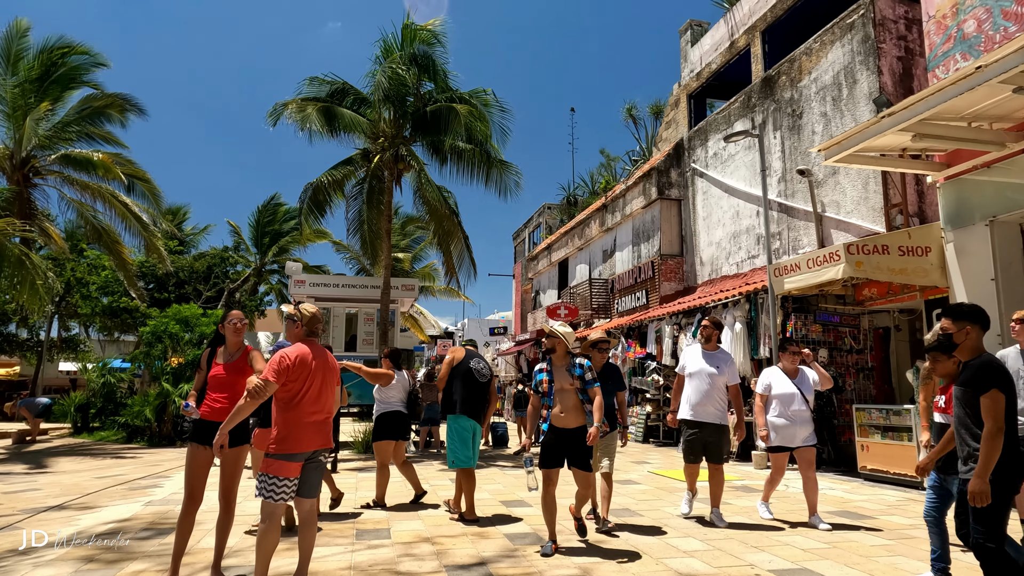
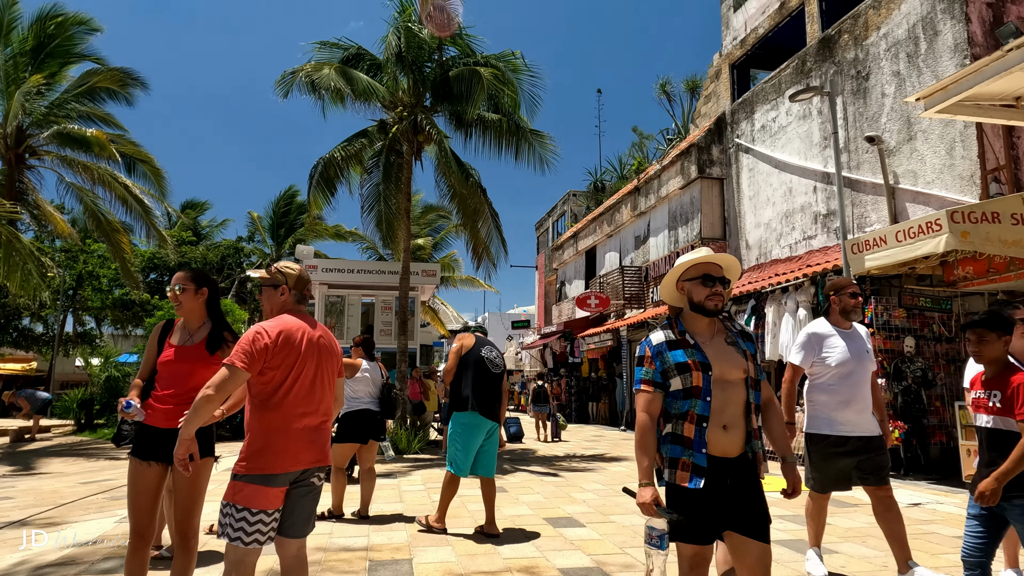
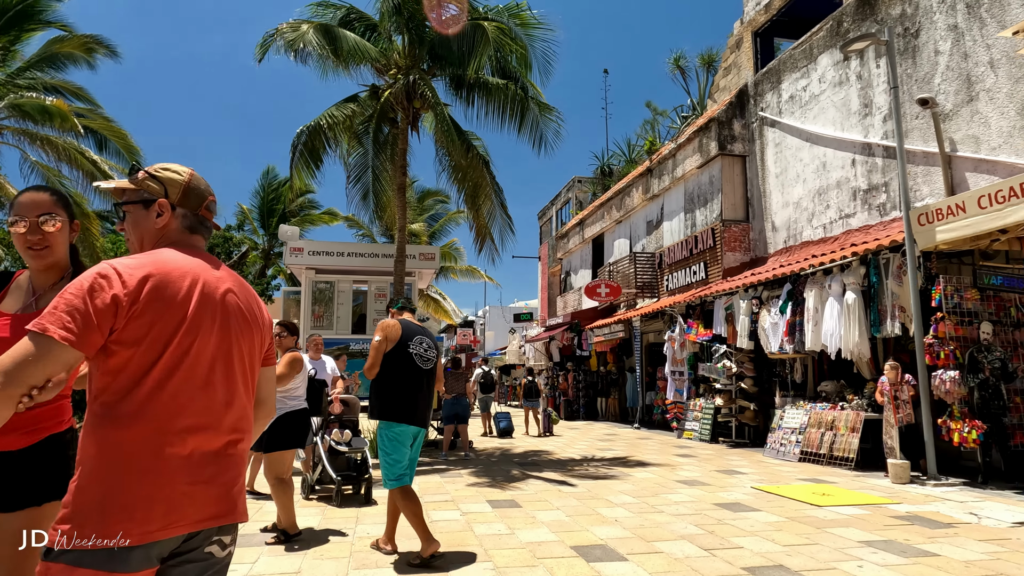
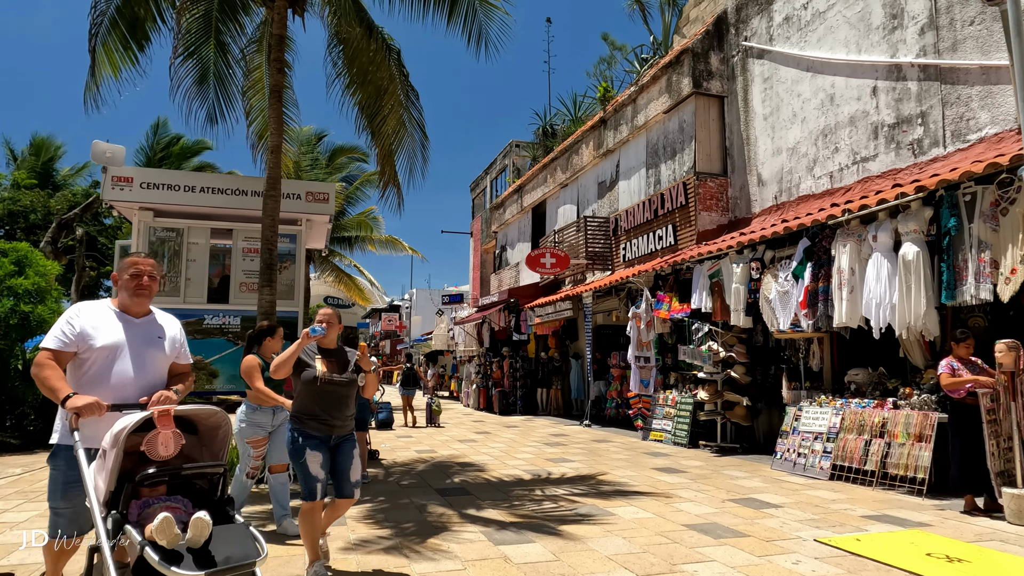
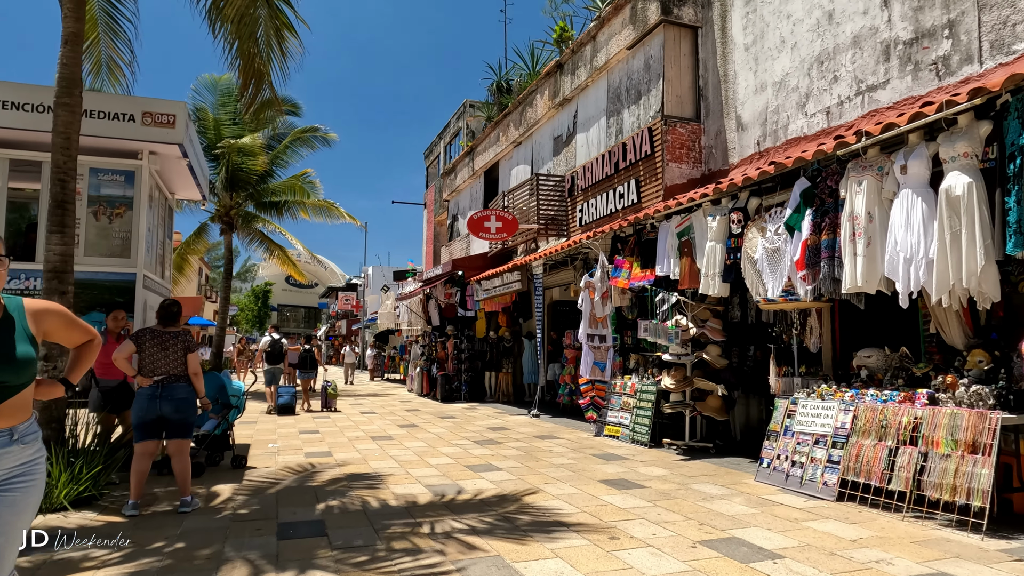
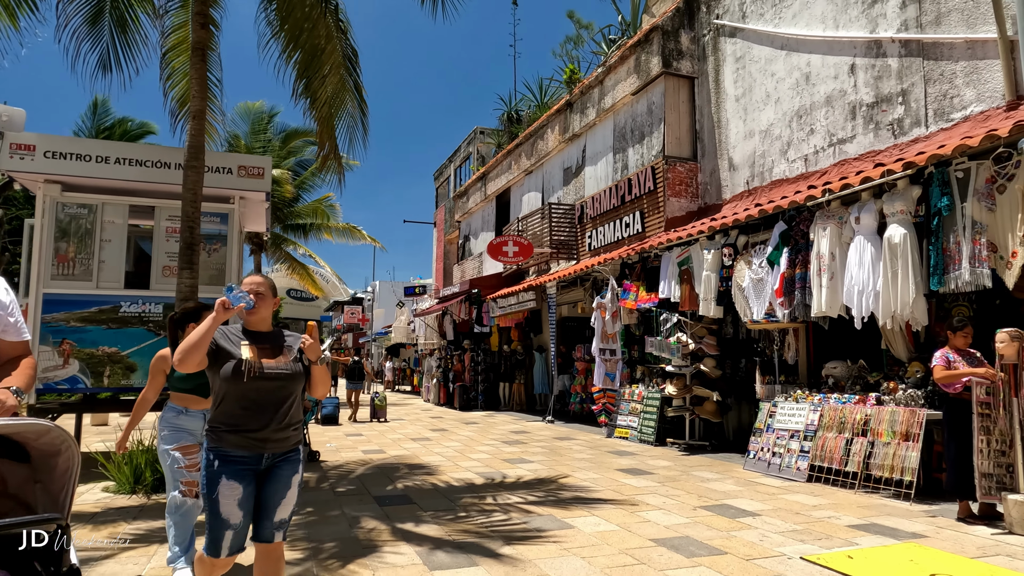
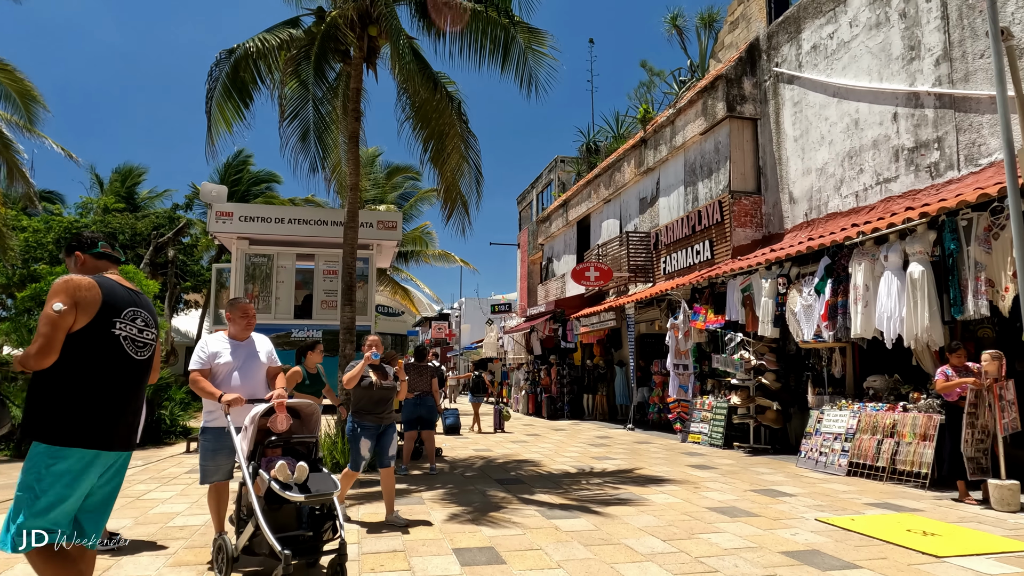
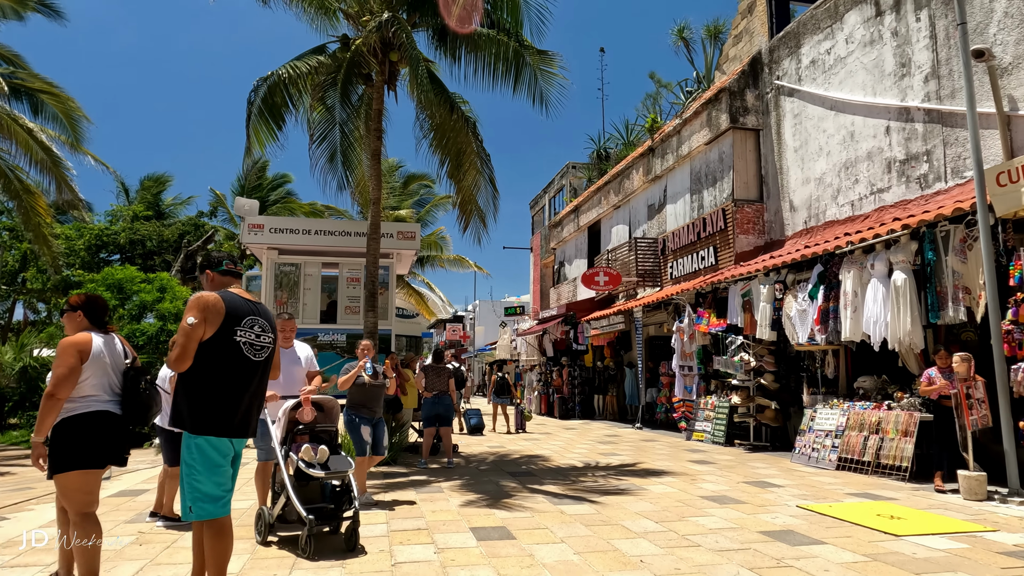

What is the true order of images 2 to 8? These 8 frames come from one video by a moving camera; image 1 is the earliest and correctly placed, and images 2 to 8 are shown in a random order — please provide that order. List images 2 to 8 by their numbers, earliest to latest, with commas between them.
2, 3, 8, 7, 4, 6, 5
